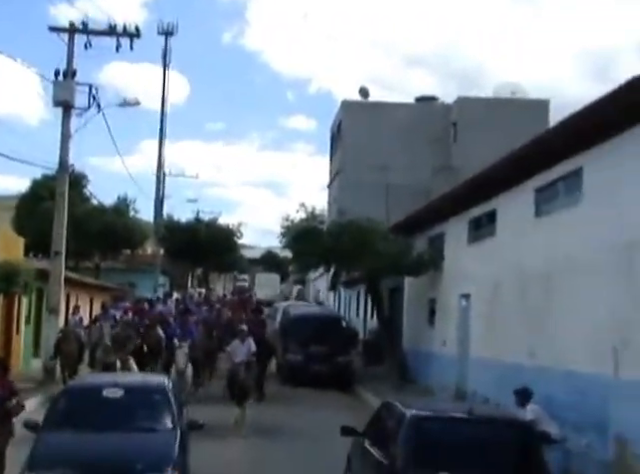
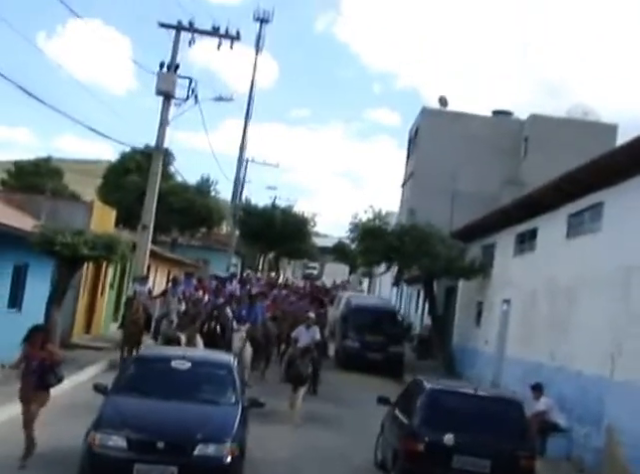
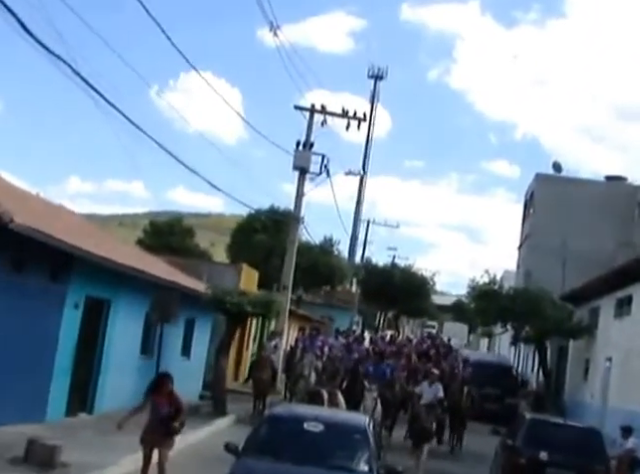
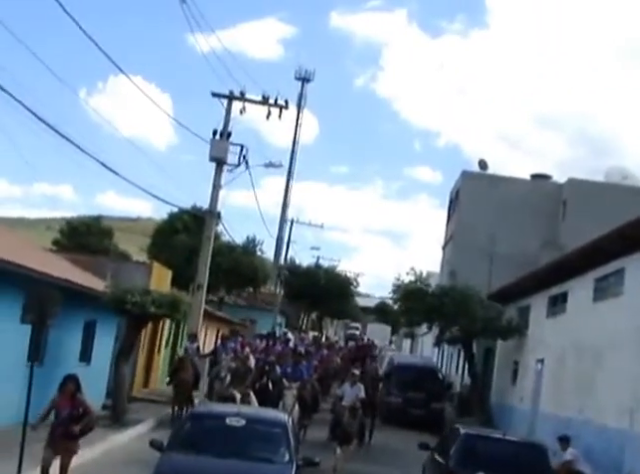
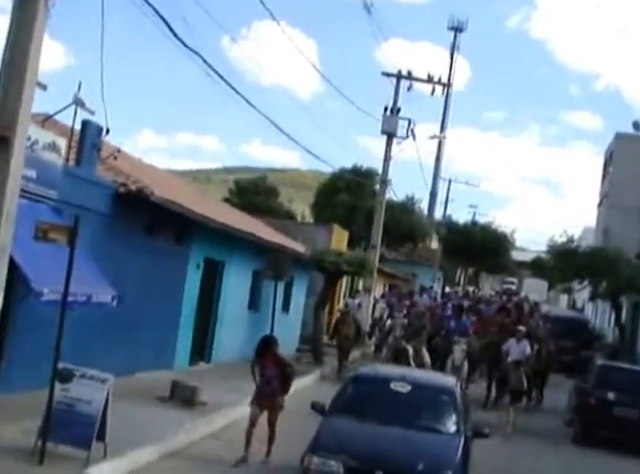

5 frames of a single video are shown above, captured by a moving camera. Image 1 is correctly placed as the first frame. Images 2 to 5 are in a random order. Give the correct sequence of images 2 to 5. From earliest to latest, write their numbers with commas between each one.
2, 4, 3, 5
